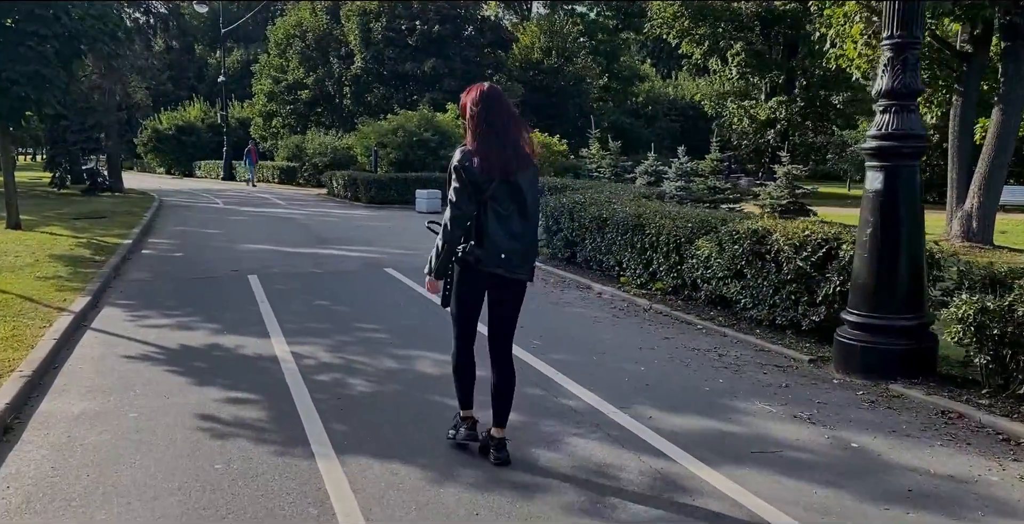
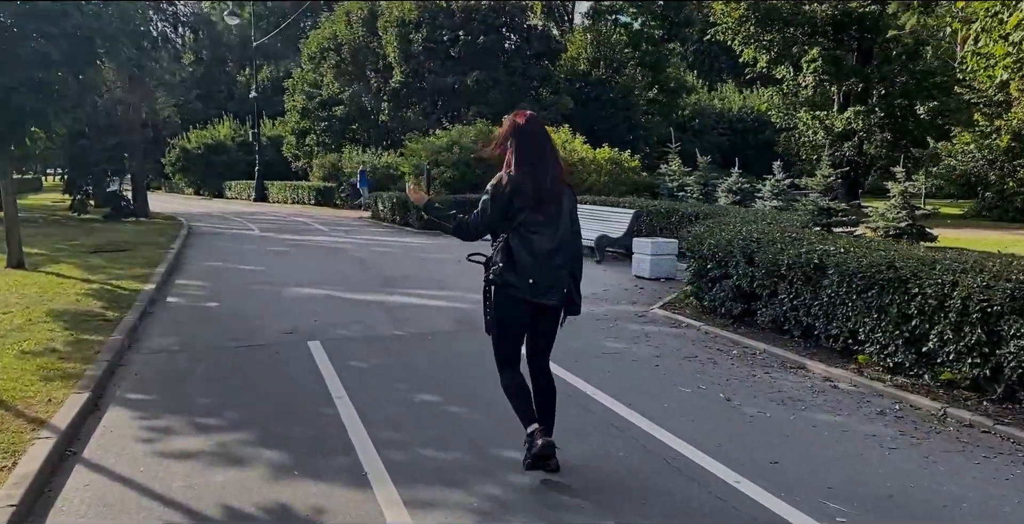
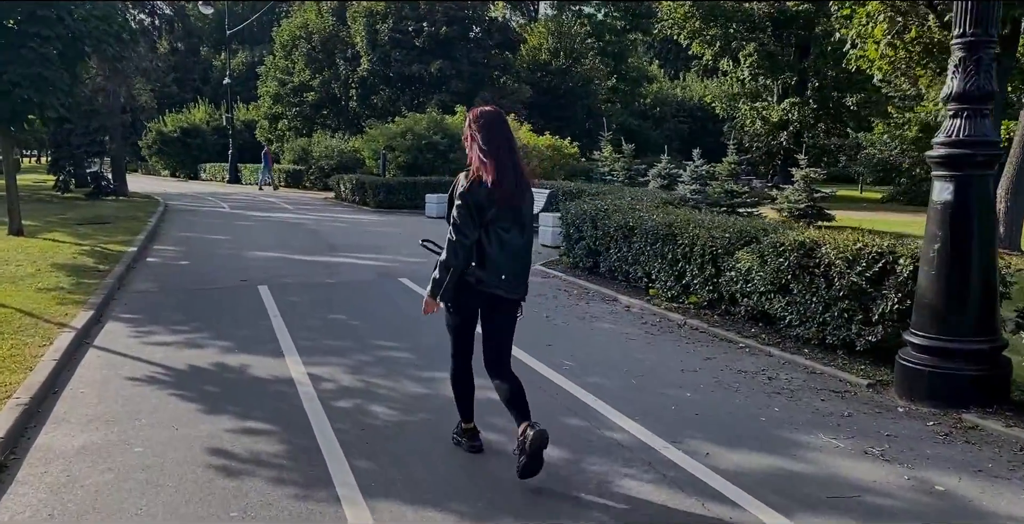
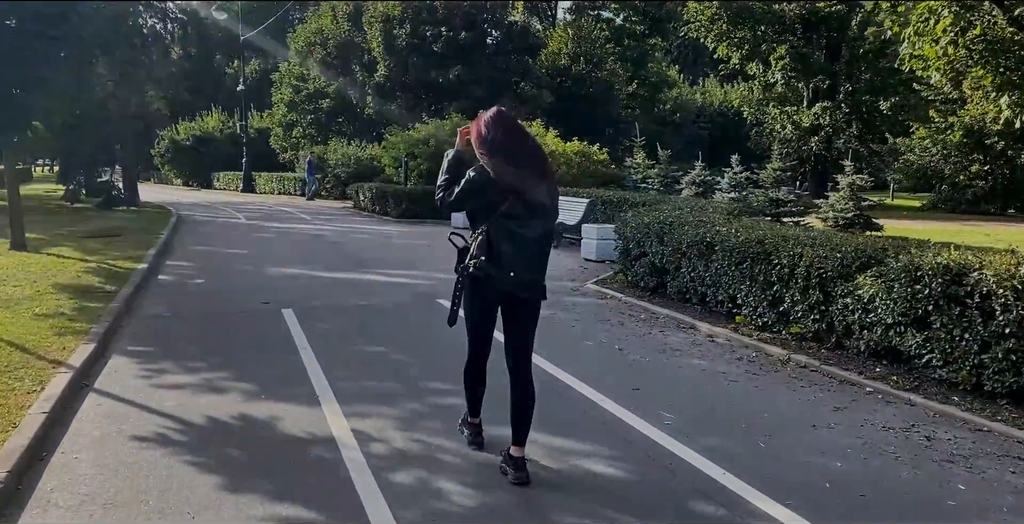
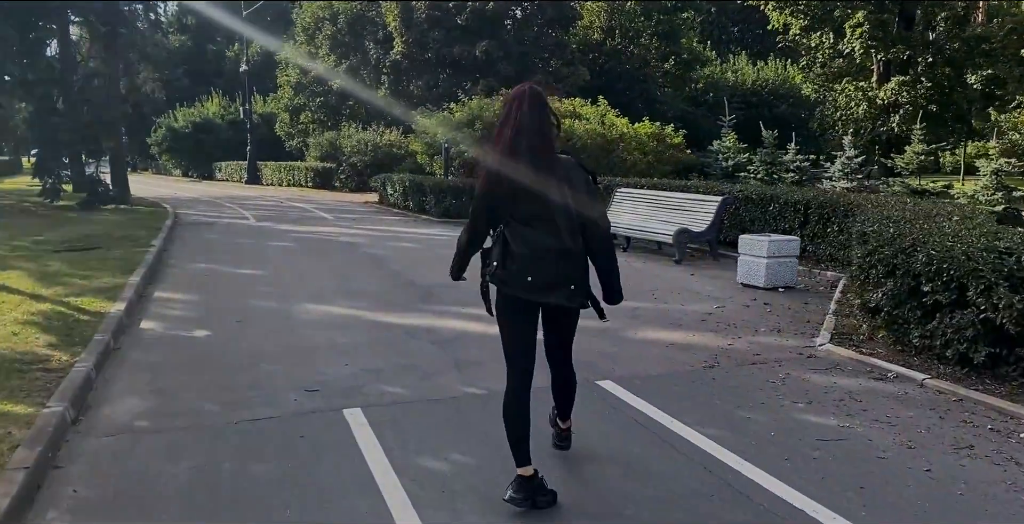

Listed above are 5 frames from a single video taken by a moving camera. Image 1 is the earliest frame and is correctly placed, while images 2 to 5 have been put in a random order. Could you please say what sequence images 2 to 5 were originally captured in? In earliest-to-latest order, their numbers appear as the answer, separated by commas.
3, 4, 2, 5
